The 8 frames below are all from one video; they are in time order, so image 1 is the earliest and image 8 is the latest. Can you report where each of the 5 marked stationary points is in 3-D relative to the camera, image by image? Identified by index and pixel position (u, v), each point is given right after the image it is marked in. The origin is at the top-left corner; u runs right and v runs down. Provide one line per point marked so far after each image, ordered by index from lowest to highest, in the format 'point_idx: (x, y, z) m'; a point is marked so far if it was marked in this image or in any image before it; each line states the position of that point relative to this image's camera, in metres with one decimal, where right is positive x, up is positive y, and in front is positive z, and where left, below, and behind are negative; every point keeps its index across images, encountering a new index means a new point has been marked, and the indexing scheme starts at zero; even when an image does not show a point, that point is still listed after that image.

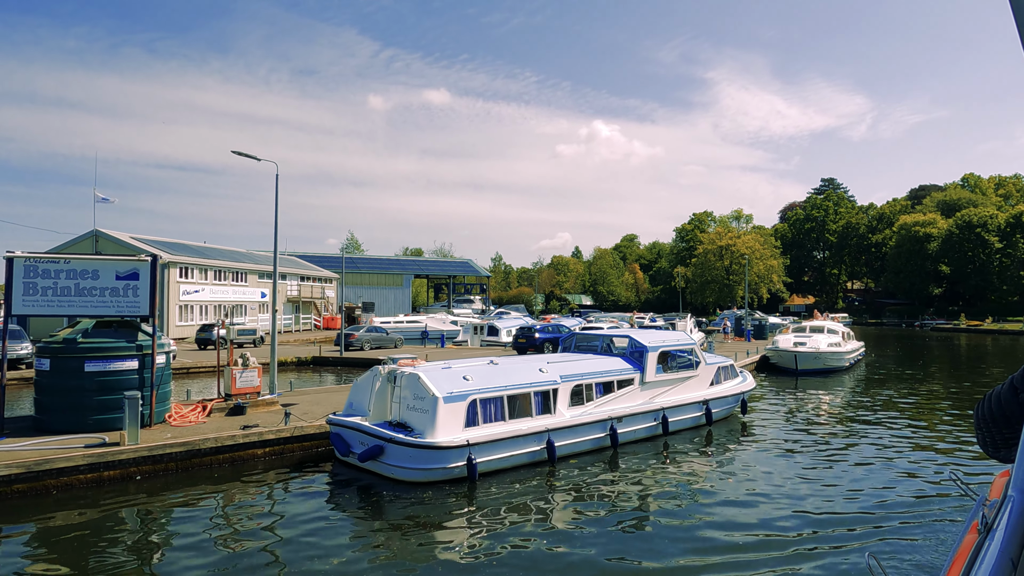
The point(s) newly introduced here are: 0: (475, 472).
0: (-0.7, -3.5, +12.0) m
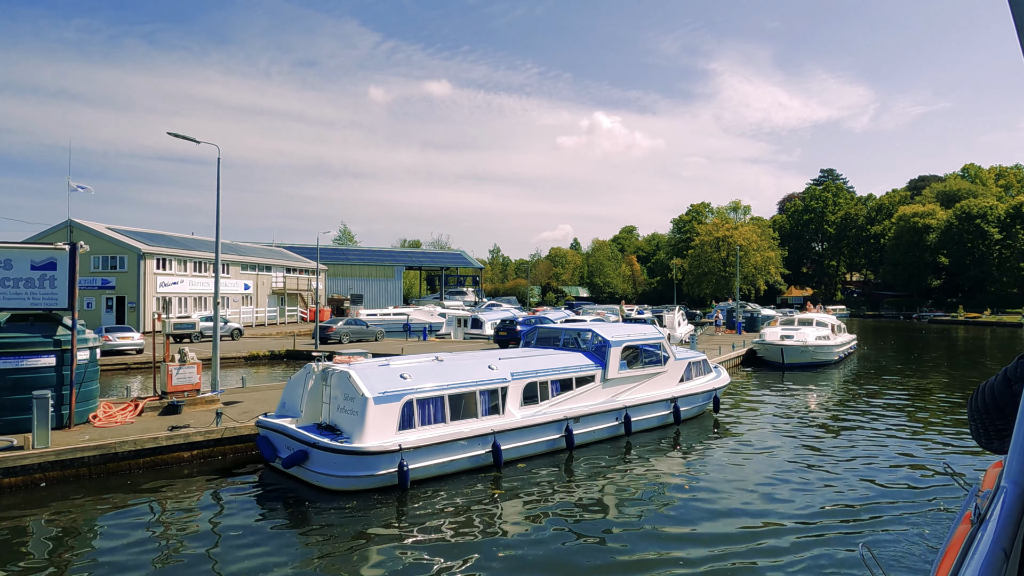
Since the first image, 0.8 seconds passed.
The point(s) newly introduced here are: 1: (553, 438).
0: (-1.8, -3.4, +11.0) m
1: (+0.9, -3.2, +13.6) m
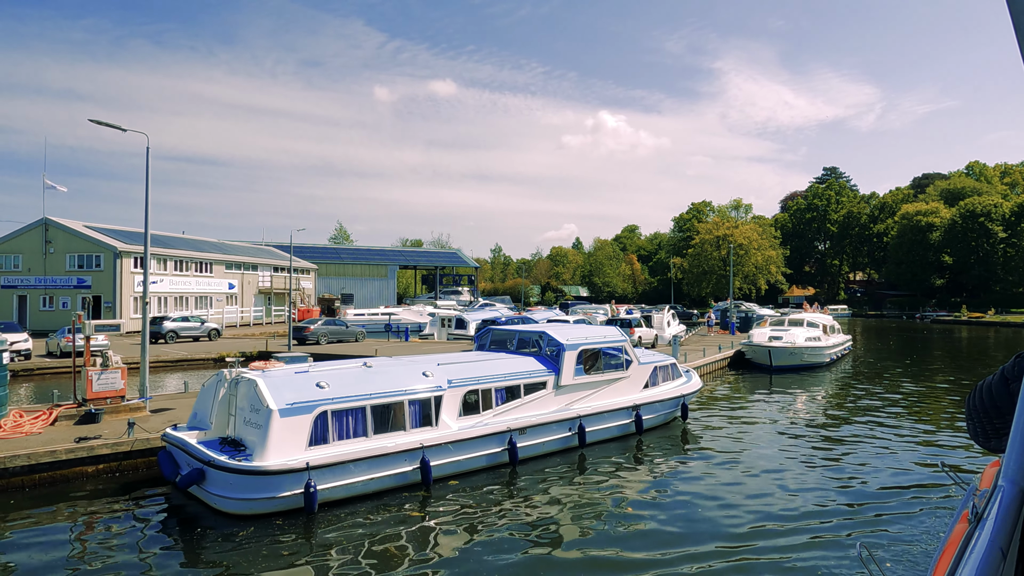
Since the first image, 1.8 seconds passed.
0: (-3.1, -3.3, +9.9) m
1: (-0.3, -3.2, +12.4) m
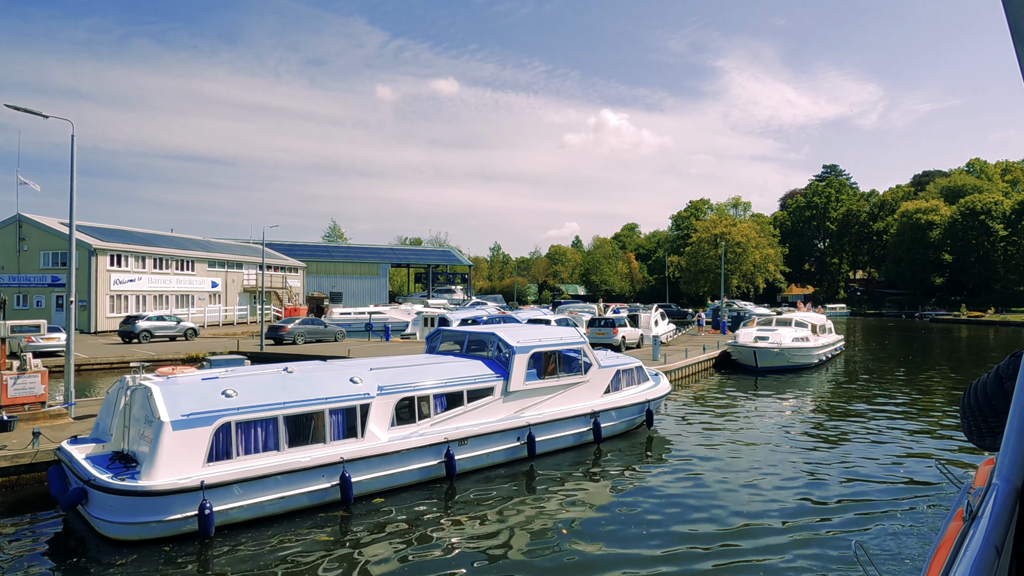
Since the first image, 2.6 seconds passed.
0: (-4.2, -3.3, +8.8) m
1: (-1.5, -3.2, +11.4) m
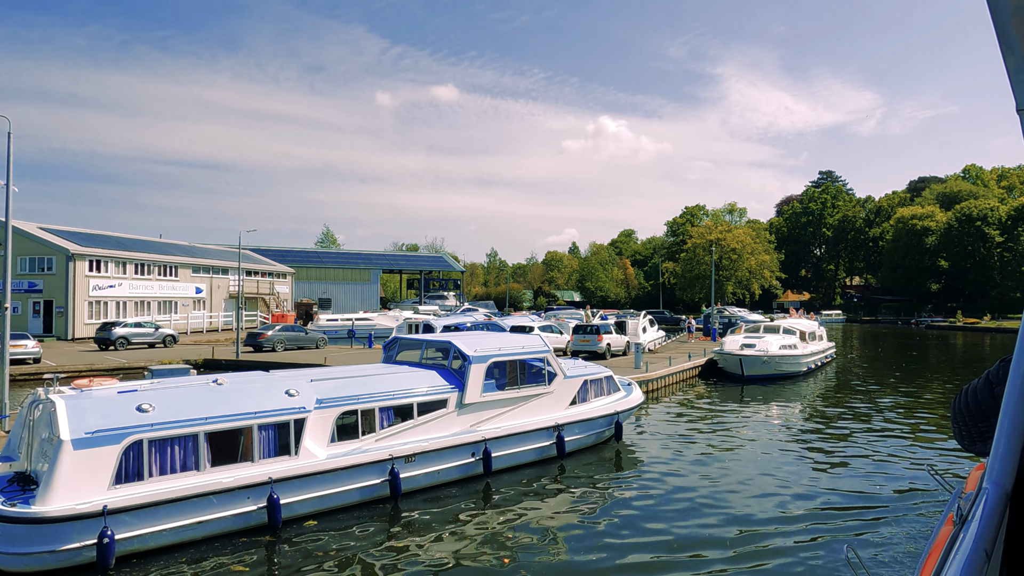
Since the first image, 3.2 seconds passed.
0: (-5.1, -3.4, +8.0) m
1: (-2.3, -3.3, +10.6) m
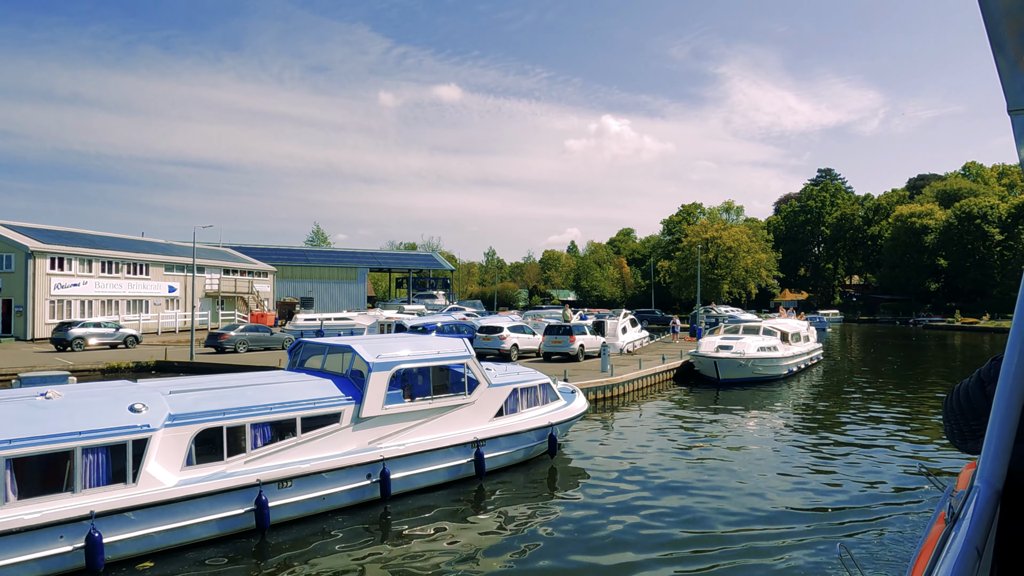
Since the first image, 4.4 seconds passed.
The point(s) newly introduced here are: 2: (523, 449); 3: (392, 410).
0: (-6.7, -3.3, +6.5) m
1: (-4.0, -3.2, +9.1) m
2: (+0.3, -3.3, +12.9) m
3: (-2.1, -2.1, +11.1) m
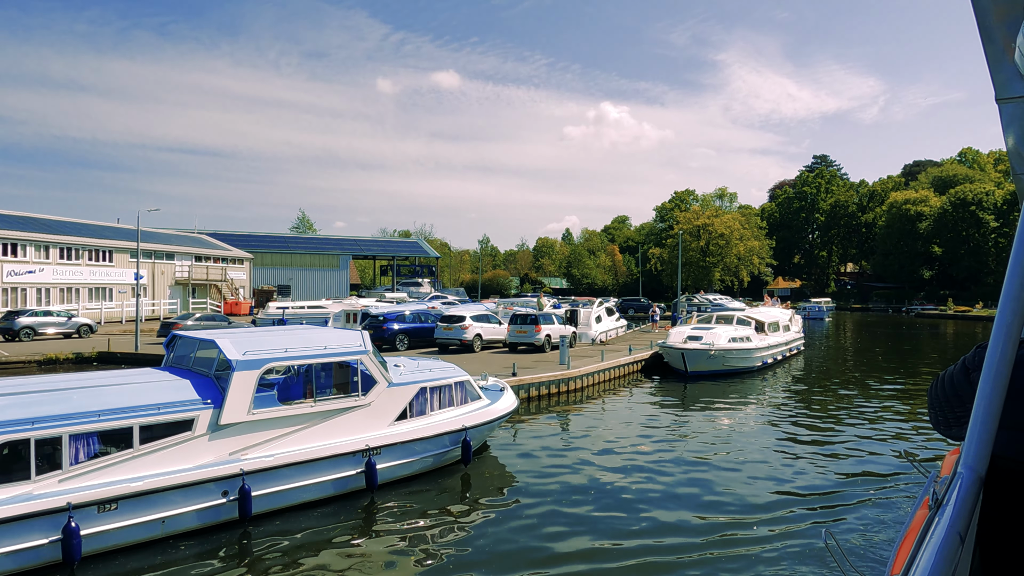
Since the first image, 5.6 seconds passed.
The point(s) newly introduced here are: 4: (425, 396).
0: (-8.4, -3.2, +5.0) m
1: (-5.6, -3.0, +7.5) m
2: (-1.4, -3.0, +11.3) m
3: (-3.7, -1.9, +9.5) m
4: (-1.6, -2.0, +11.5) m
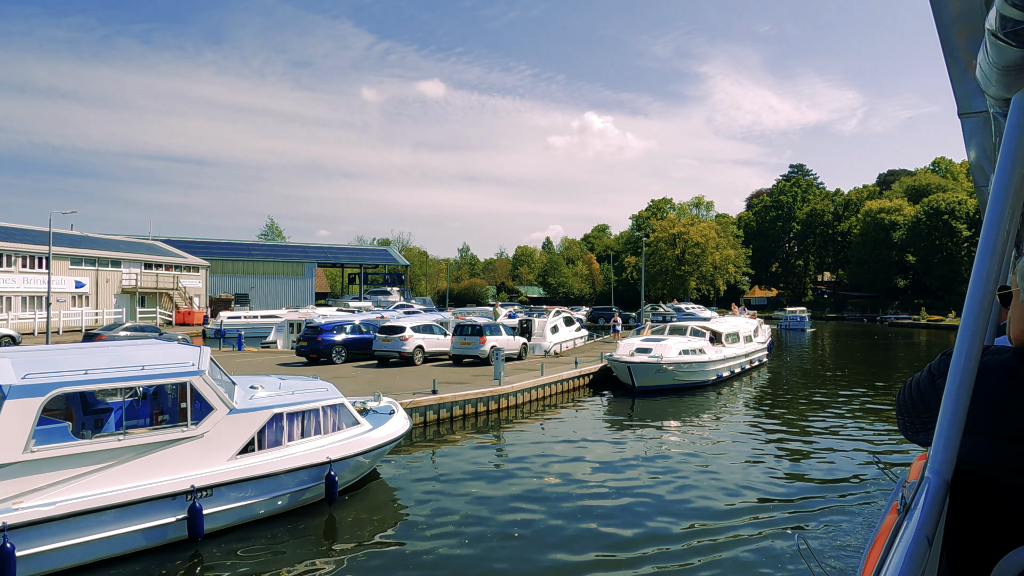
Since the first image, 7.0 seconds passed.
0: (-10.2, -3.2, +3.0) m
1: (-7.5, -3.1, +5.7) m
2: (-3.4, -3.1, +9.6) m
3: (-5.7, -2.0, +7.7) m
4: (-3.5, -2.1, +9.7) m
